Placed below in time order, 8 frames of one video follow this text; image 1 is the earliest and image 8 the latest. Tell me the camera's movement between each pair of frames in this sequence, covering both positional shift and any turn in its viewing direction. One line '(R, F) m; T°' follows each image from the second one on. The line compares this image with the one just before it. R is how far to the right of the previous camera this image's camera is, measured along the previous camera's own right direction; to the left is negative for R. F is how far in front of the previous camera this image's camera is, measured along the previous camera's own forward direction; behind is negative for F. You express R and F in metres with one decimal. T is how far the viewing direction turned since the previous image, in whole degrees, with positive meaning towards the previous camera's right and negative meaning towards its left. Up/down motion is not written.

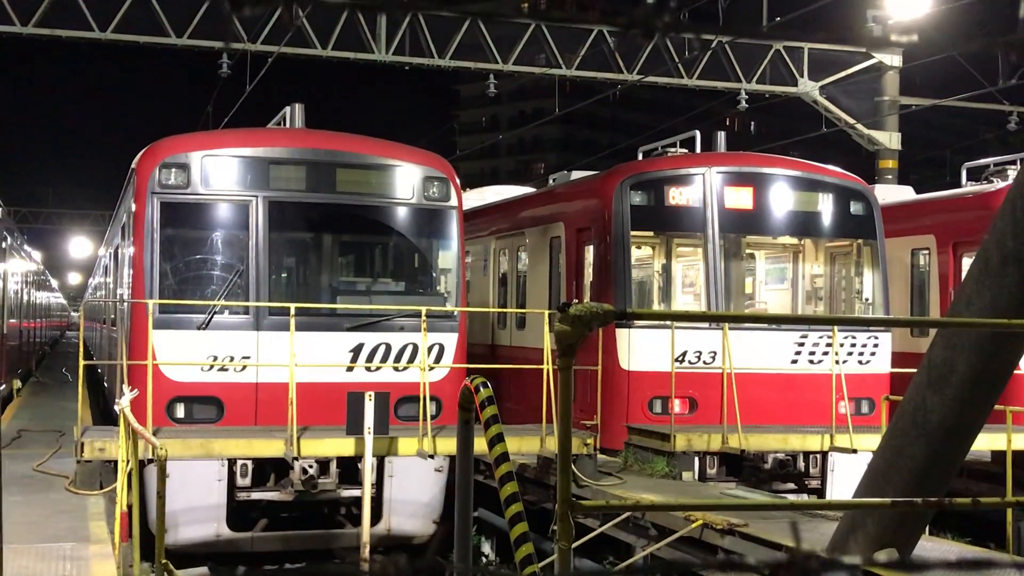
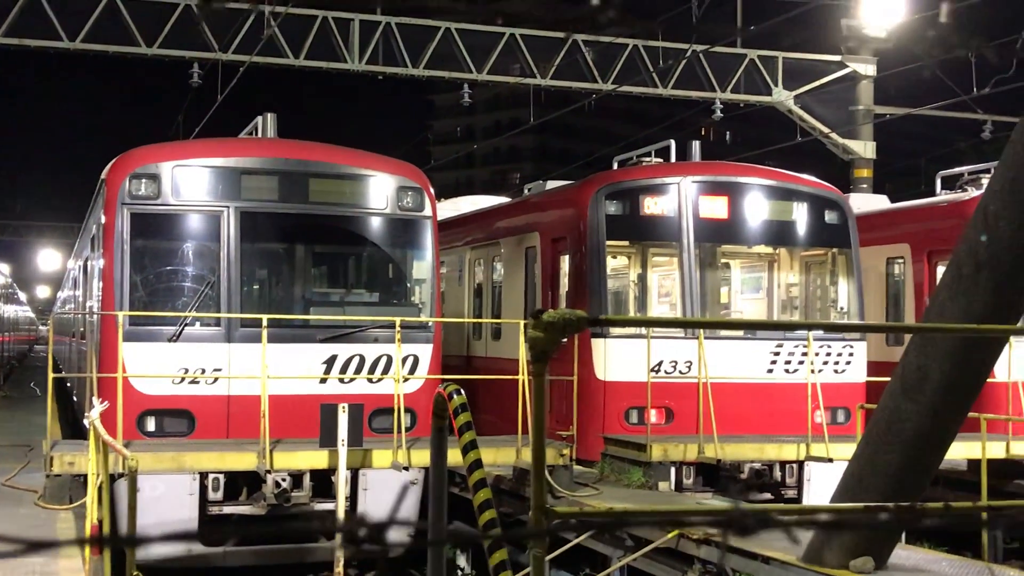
(0.0, +0.1) m; +1°
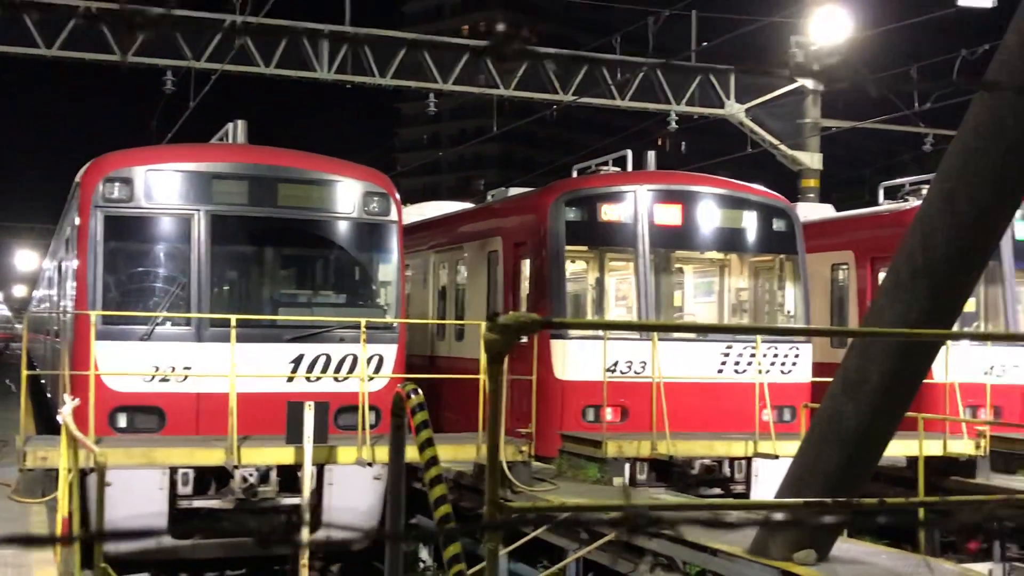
(+0.1, -0.4) m; +2°
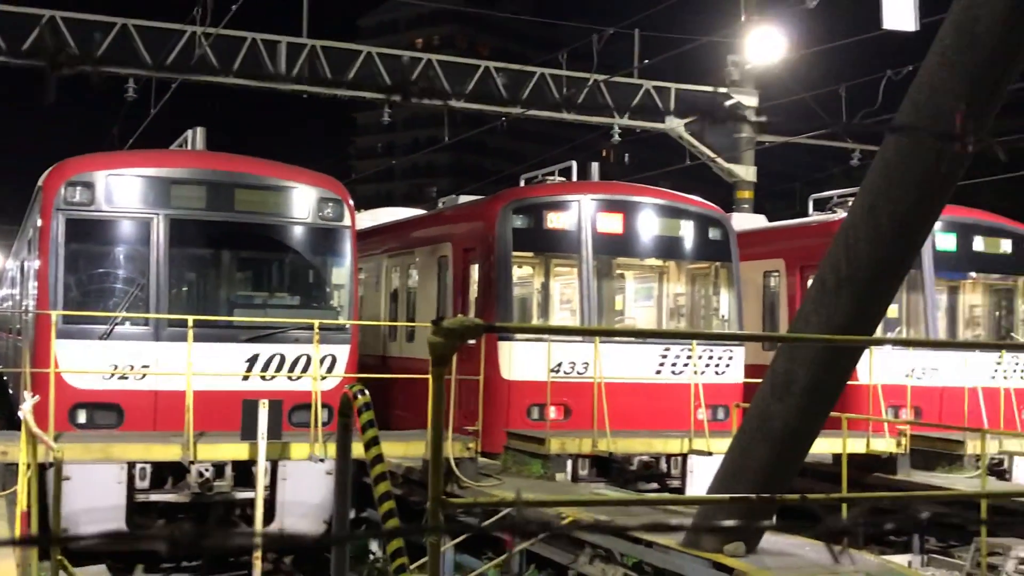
(+0.1, -0.4) m; +2°
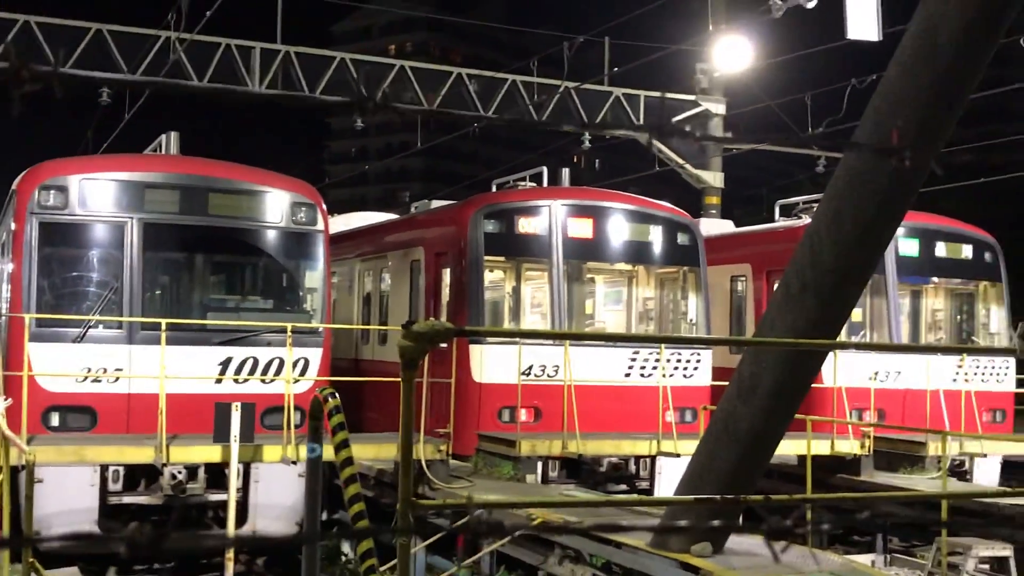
(0.0, -0.1) m; +1°
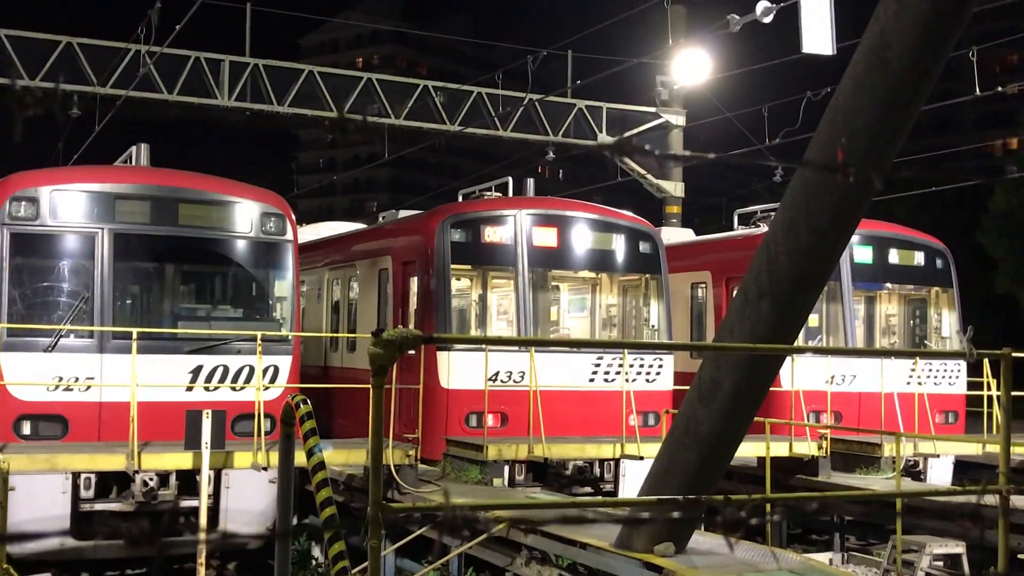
(0.0, -0.2) m; +2°
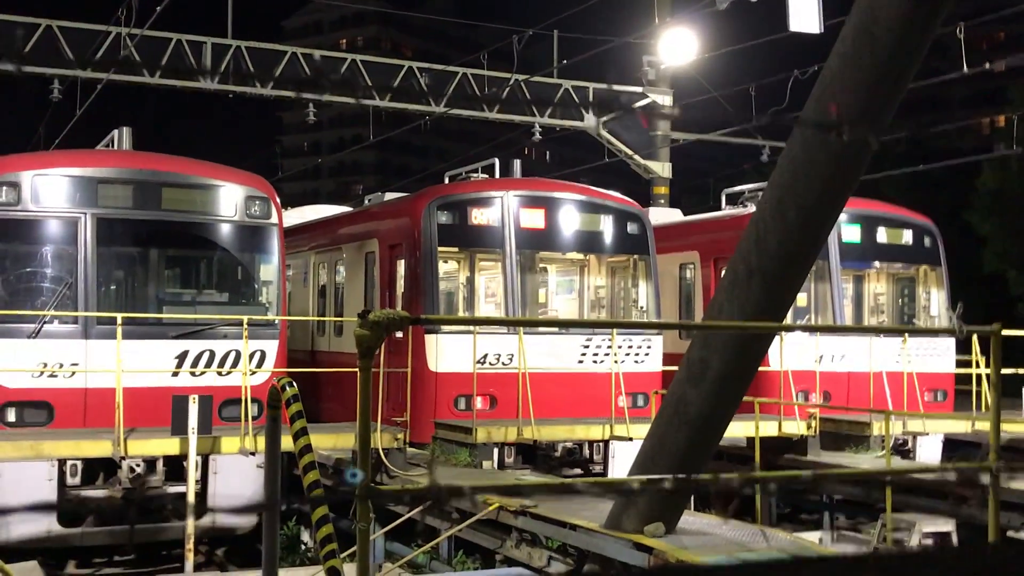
(0.0, +0.1) m; +1°
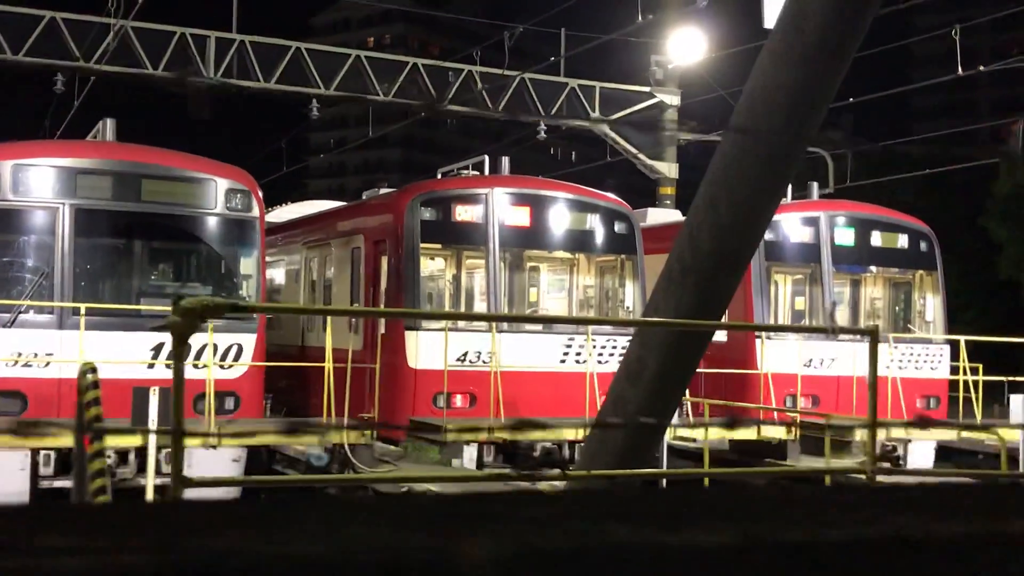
(+0.9, +0.3) m; -4°
